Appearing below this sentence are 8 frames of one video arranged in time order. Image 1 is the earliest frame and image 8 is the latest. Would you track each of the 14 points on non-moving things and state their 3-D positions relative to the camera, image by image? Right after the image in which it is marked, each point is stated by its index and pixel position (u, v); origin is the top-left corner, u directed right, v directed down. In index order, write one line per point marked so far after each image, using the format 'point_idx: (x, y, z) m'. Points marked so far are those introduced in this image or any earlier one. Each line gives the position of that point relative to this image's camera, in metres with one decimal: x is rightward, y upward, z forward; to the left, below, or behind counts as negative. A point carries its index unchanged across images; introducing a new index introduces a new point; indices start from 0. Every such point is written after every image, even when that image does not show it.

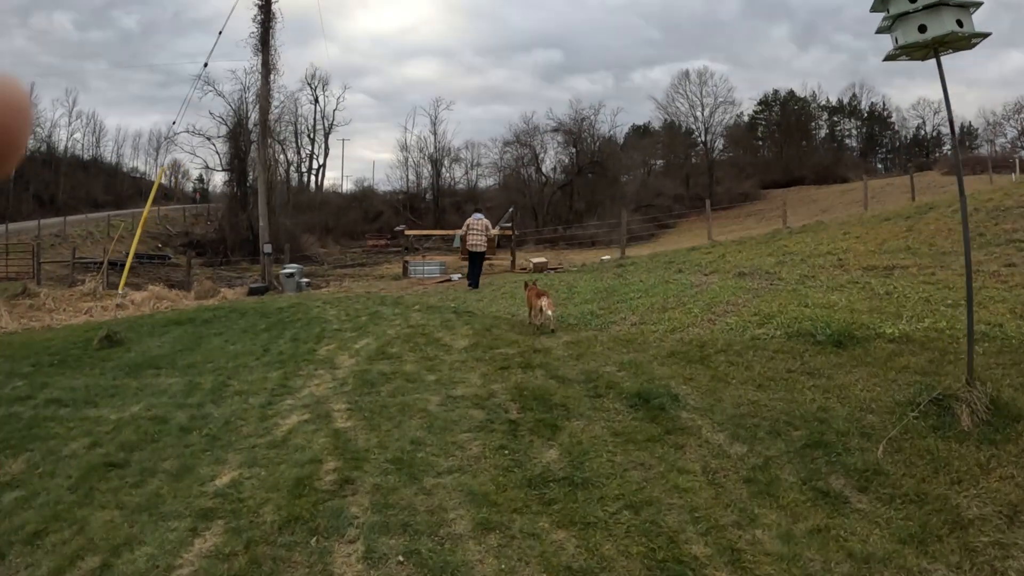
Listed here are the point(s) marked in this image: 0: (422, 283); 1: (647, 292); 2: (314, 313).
0: (-1.4, +0.1, +18.1) m
1: (+1.2, -0.1, +10.5) m
2: (-2.2, -0.2, +13.0) m
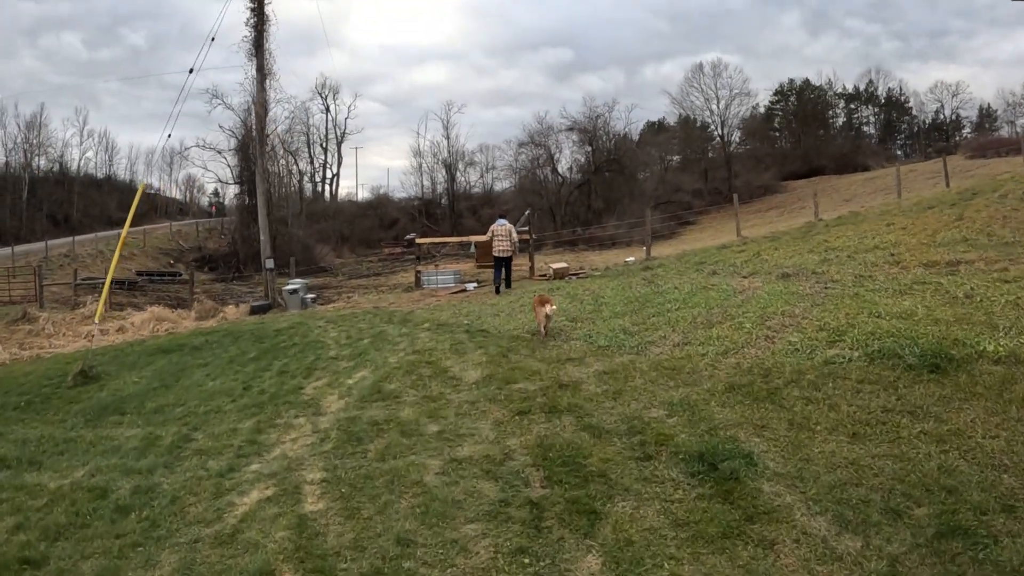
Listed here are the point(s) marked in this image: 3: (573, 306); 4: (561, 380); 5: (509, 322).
0: (-1.1, -0.1, +16.8) m
1: (+1.4, -0.1, +9.2) m
2: (-2.0, -0.4, +11.7) m
3: (+0.5, -0.2, +10.5) m
4: (+0.3, -0.5, +5.9) m
5: (0.0, -0.3, +10.2) m
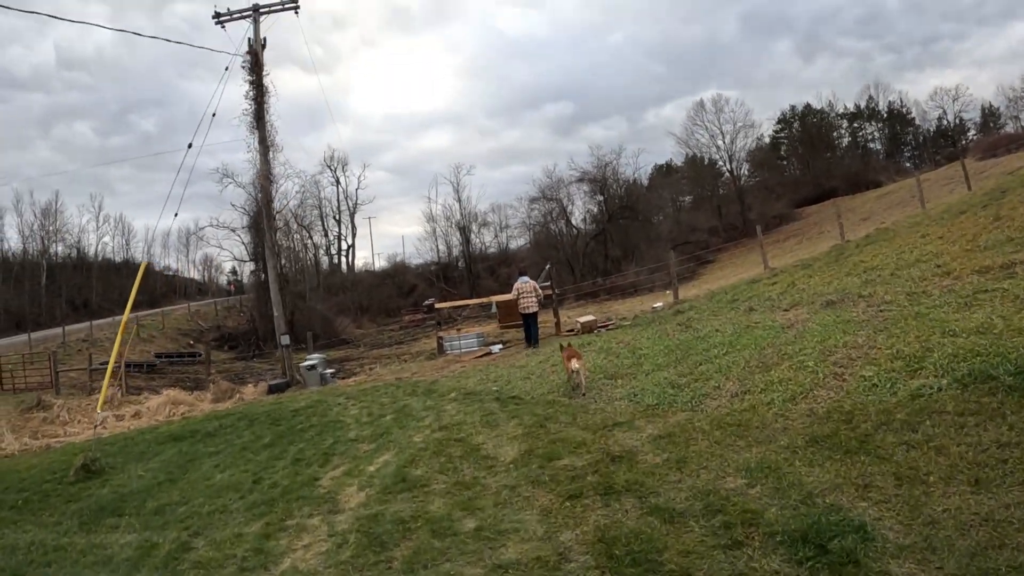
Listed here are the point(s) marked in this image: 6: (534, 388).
0: (-0.7, -1.0, +16.0) m
1: (+1.6, -0.4, +8.3) m
2: (-1.7, -1.2, +10.9) m
3: (+0.8, -0.6, +9.7) m
4: (+0.4, -0.7, +5.1) m
5: (+0.2, -0.8, +9.4) m
6: (+0.2, -0.8, +9.3) m
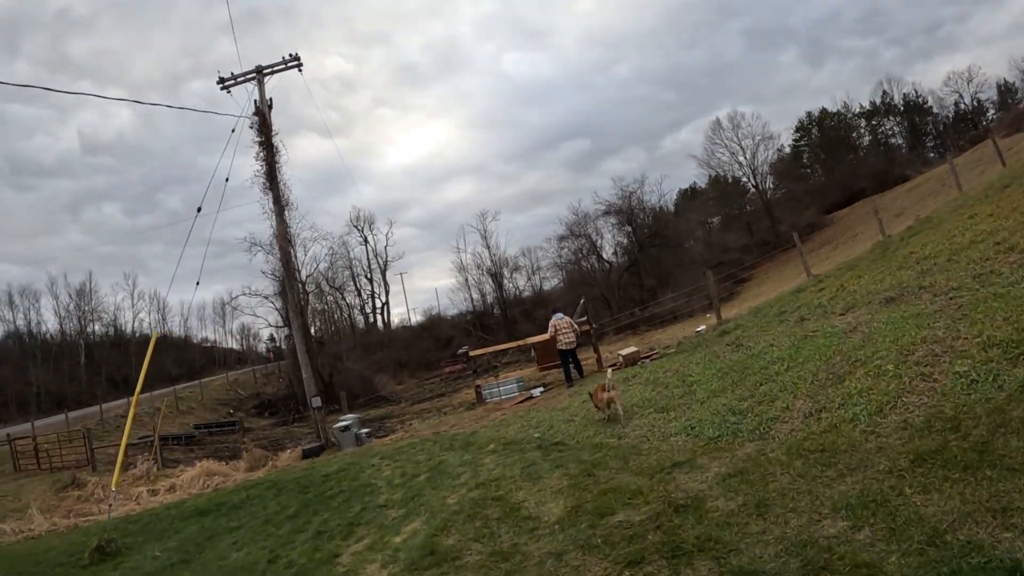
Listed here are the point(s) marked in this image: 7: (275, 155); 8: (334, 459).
0: (-0.2, -1.6, +15.2) m
1: (+1.8, -0.5, +7.5) m
2: (-1.3, -1.7, +10.1) m
3: (+1.1, -0.8, +8.8) m
4: (+0.6, -0.8, +4.3) m
5: (+0.5, -1.0, +8.5) m
6: (+0.5, -1.0, +8.5) m
7: (-4.0, +2.2, +19.5) m
8: (-2.2, -2.1, +14.2) m
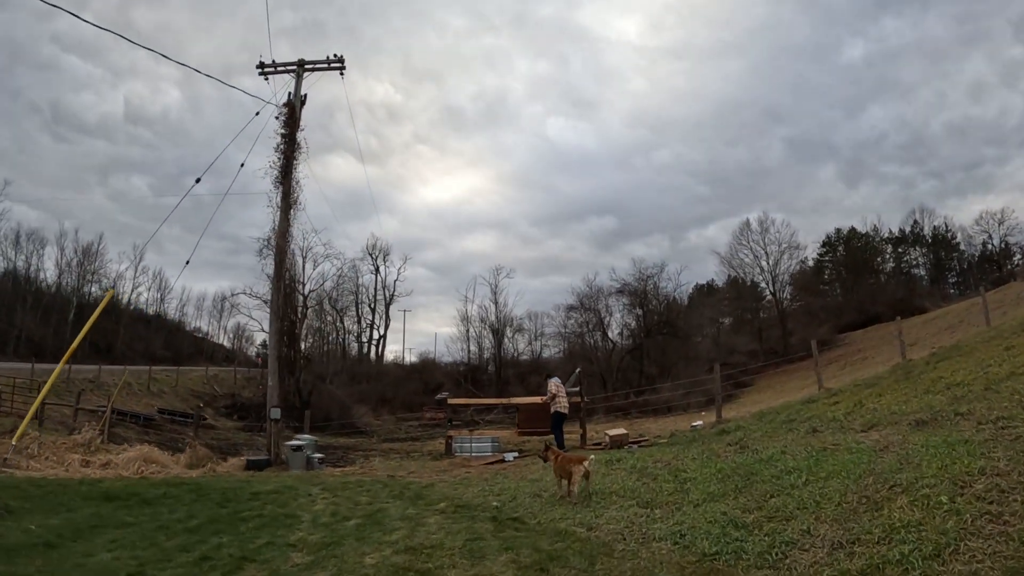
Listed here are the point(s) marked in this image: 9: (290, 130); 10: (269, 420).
0: (-0.5, -2.1, +13.9) m
1: (+1.6, -1.0, +6.2) m
2: (-1.7, -1.7, +8.8) m
3: (+0.8, -1.3, +7.6) m
4: (+0.4, -0.9, +3.0) m
5: (+0.2, -1.4, +7.3) m
6: (+0.2, -1.4, +7.2) m
7: (-3.5, +2.1, +18.4) m
8: (-2.6, -2.2, +12.9) m
9: (-3.7, +2.6, +19.2) m
10: (-3.4, -1.9, +16.2) m
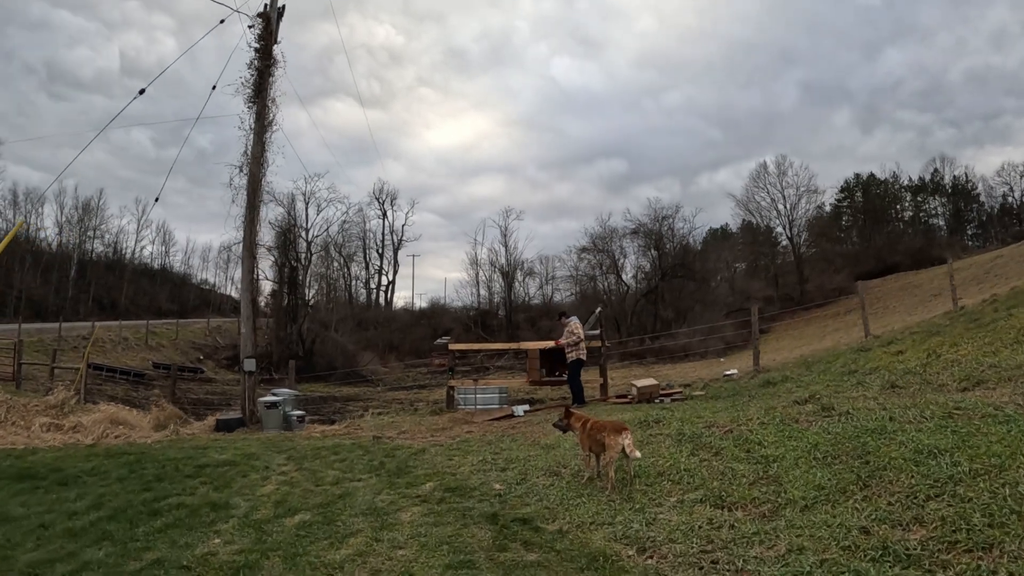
0: (-0.4, -1.4, +11.8) m
1: (+1.6, -0.6, +4.0) m
2: (-1.6, -1.2, +6.7) m
3: (+0.9, -0.8, +5.4) m
4: (+0.3, -0.6, +0.8) m
5: (+0.3, -0.9, +5.1) m
6: (+0.2, -0.9, +5.0) m
7: (-3.4, +3.1, +16.2) m
8: (-2.5, -1.5, +10.8) m
9: (-3.6, +3.5, +16.9) m
10: (-3.3, -1.1, +14.1) m
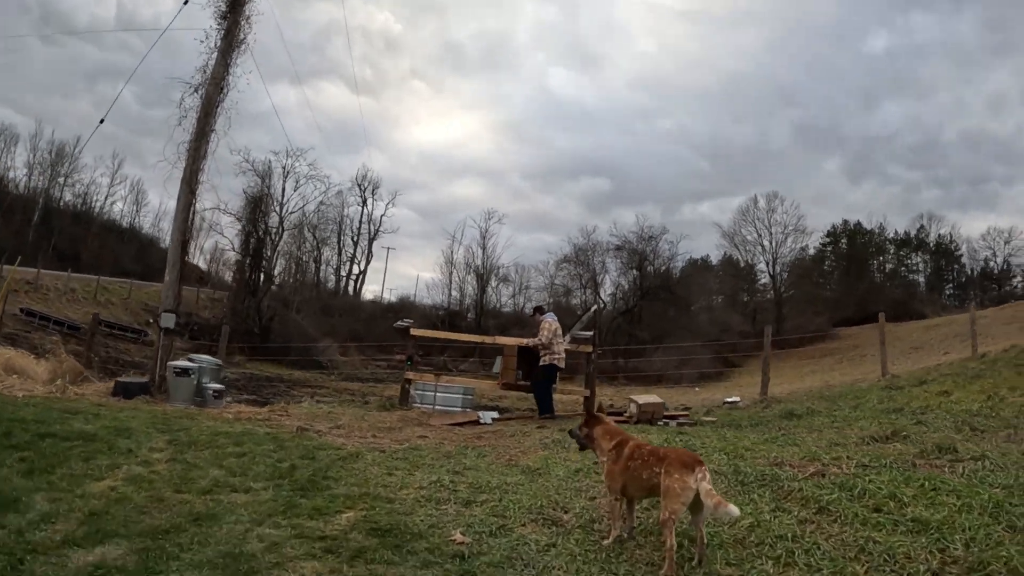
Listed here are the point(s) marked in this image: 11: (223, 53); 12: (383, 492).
0: (-0.7, -1.1, +9.4) m
1: (+1.6, -0.5, +1.7) m
2: (-1.7, -0.8, +4.2) m
3: (+0.8, -0.7, +3.0) m
4: (+0.4, -0.4, -1.6) m
5: (+0.2, -0.7, +2.7) m
6: (+0.2, -0.7, +2.6) m
7: (-3.2, +3.6, +13.7) m
8: (-2.8, -0.9, +8.3) m
9: (-3.4, +4.1, +14.5) m
10: (-3.5, -0.5, +11.6) m
11: (-3.4, +2.7, +13.4) m
12: (-0.5, -0.8, +4.8) m
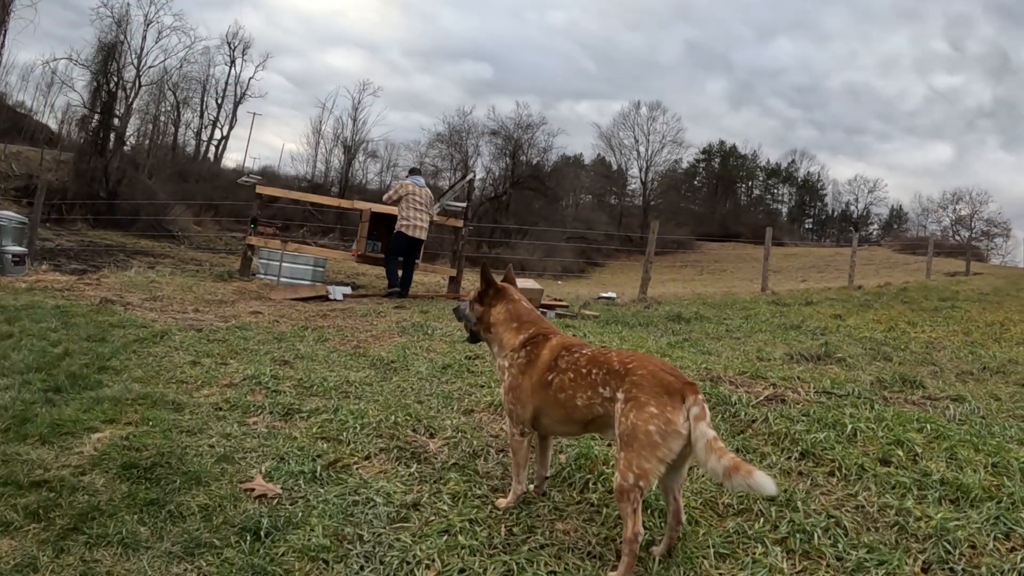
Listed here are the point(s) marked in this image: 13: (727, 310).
0: (-1.7, -0.1, +7.9) m
1: (+1.5, -0.4, +0.6) m
2: (-2.1, -0.3, +2.7) m
3: (+0.6, -0.4, +1.8) m
4: (+0.7, -0.6, -2.8) m
5: (0.0, -0.4, +1.4) m
6: (0.0, -0.4, +1.4) m
7: (-4.4, +5.2, +11.5) m
8: (-3.6, 0.0, +6.6) m
9: (-4.6, +5.7, +12.2) m
10: (-4.7, +0.9, +9.7) m
11: (-4.6, +4.2, +11.3) m
12: (-0.9, -0.3, +3.4) m
13: (+2.3, -0.1, +11.8) m
